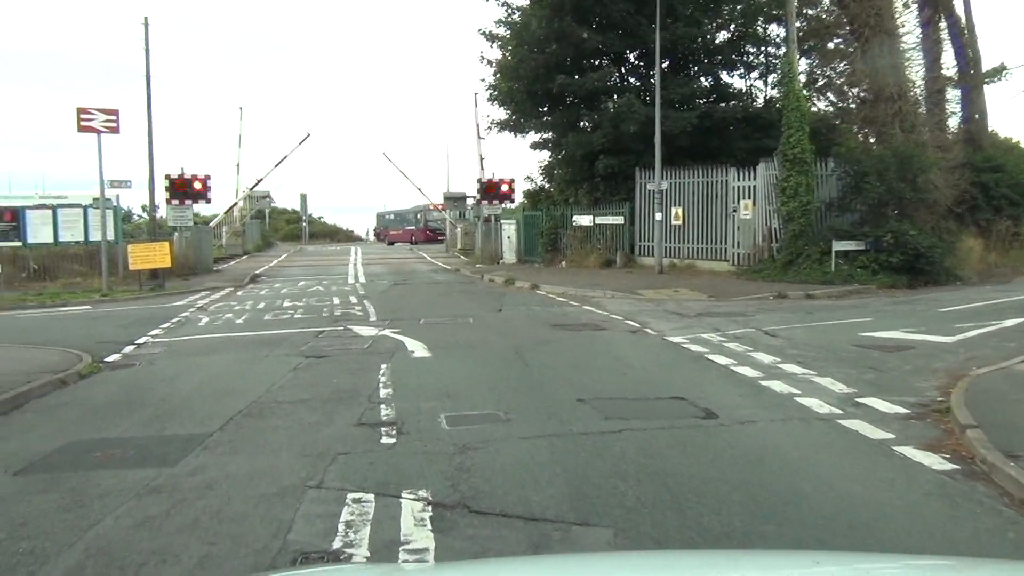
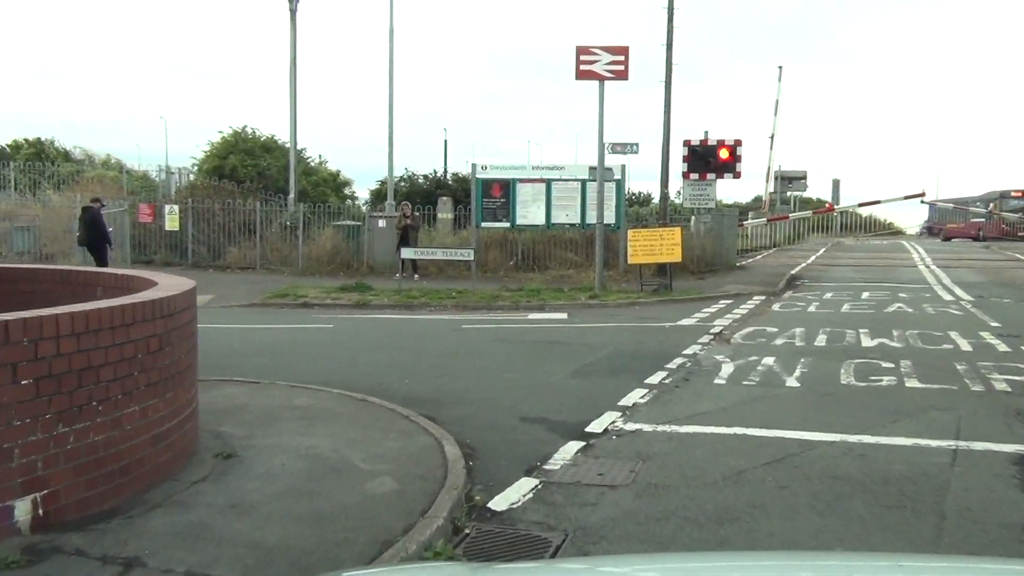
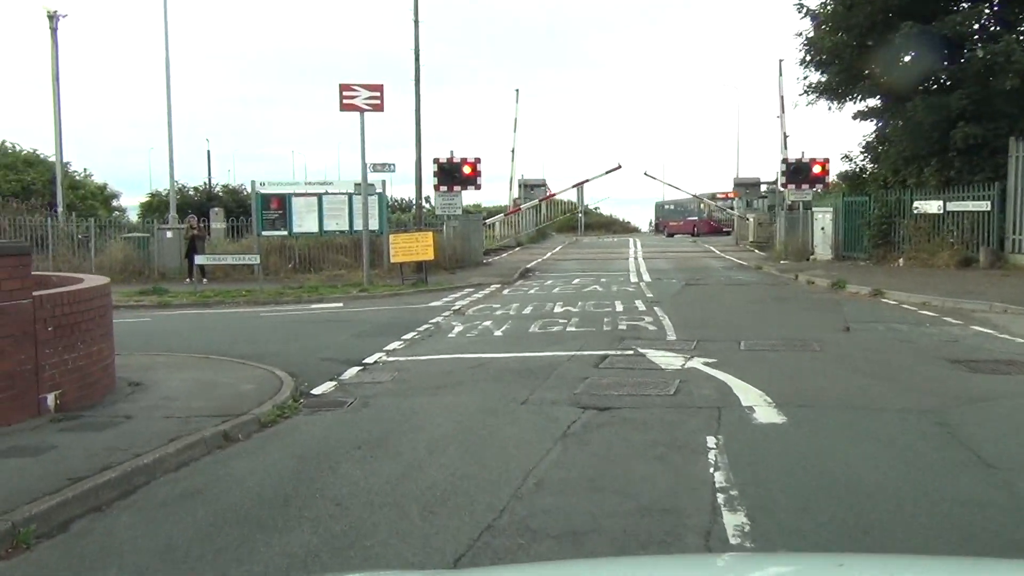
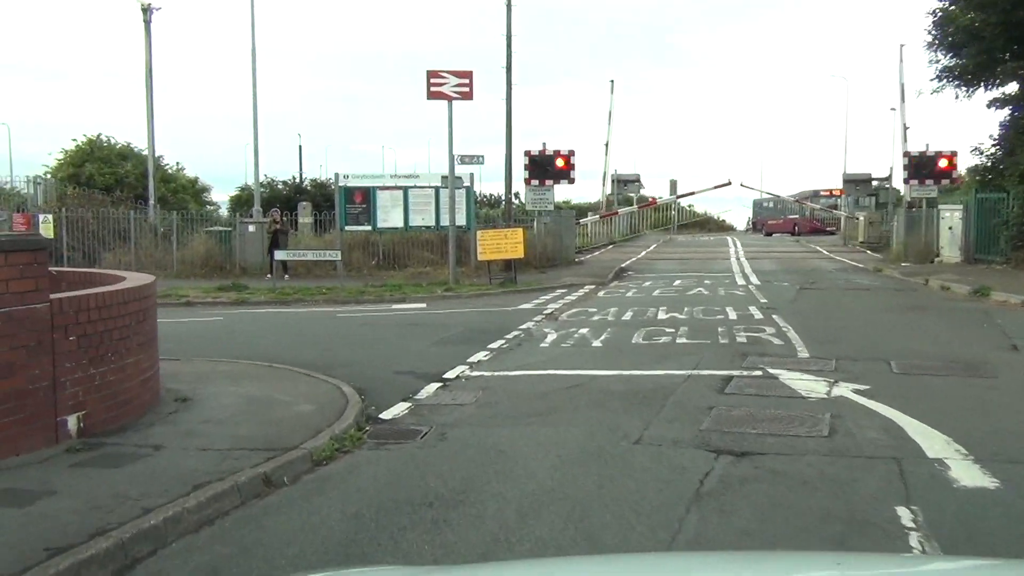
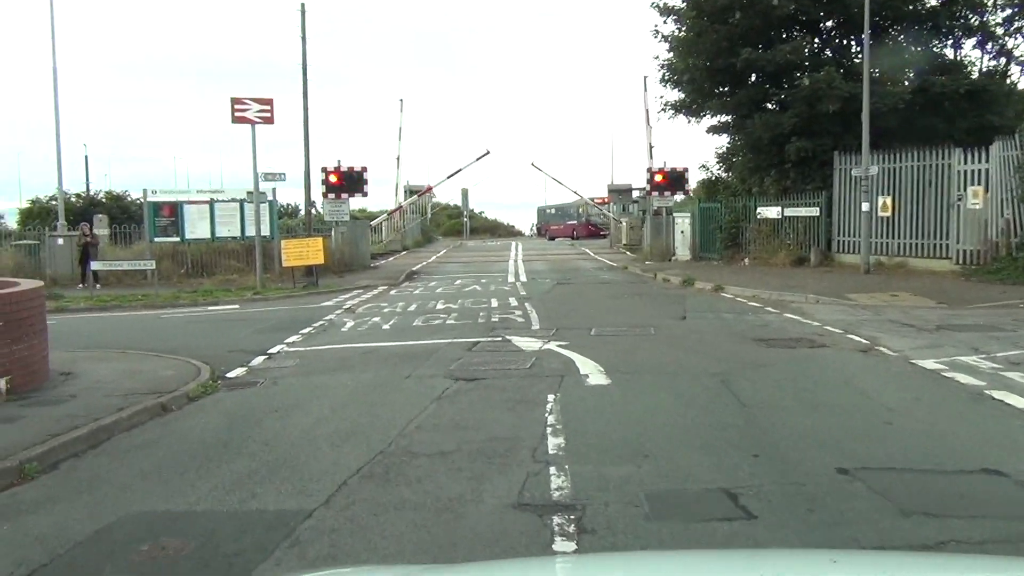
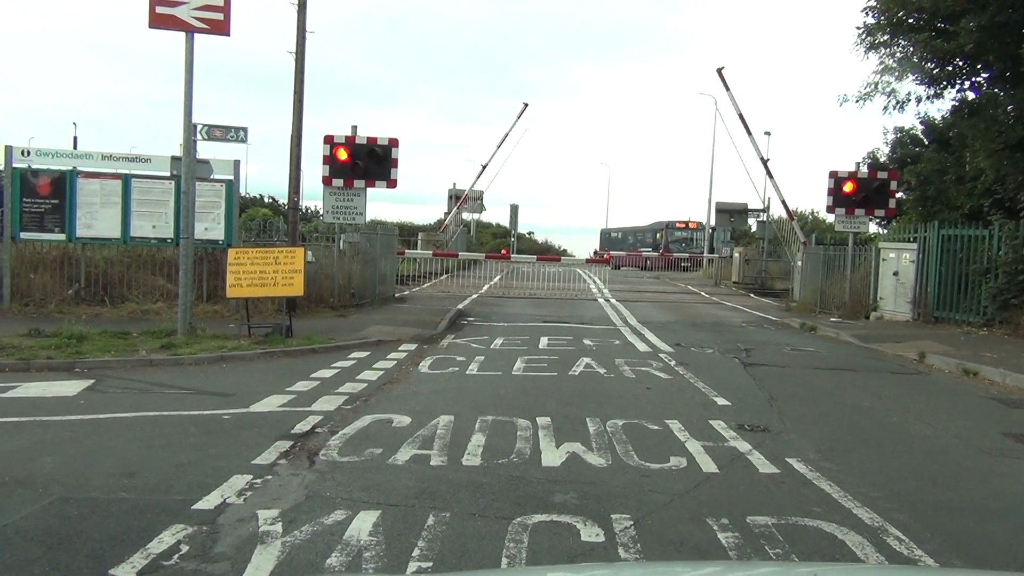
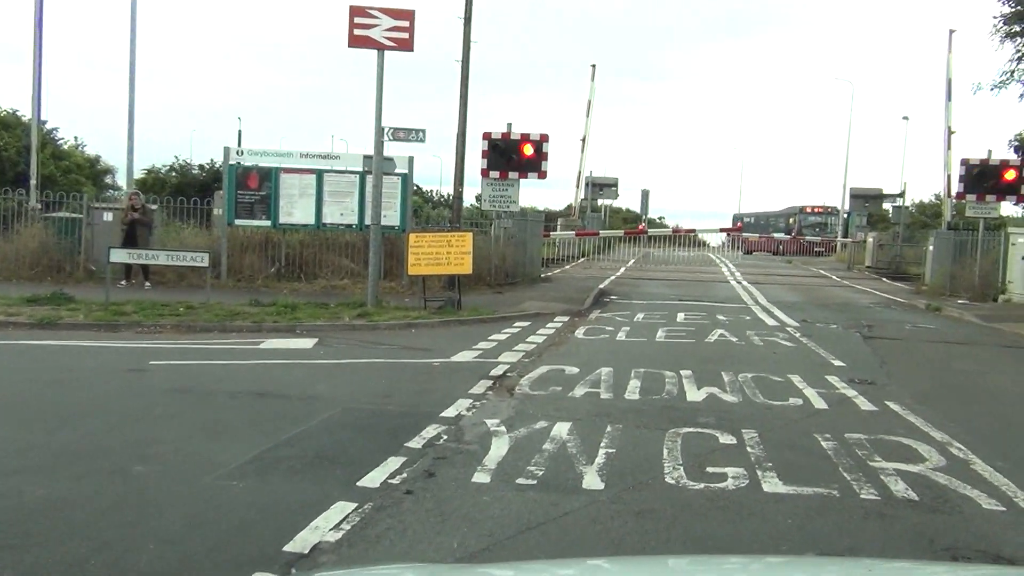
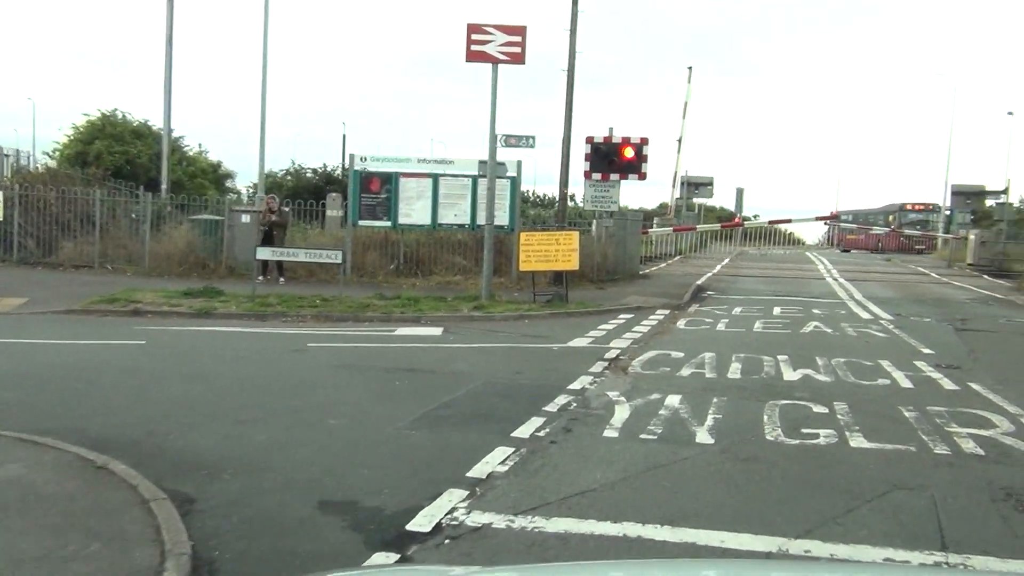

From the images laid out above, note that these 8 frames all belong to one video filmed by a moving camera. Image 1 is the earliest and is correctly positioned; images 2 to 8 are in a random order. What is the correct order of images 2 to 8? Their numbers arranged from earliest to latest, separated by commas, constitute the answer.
5, 3, 4, 2, 8, 7, 6
